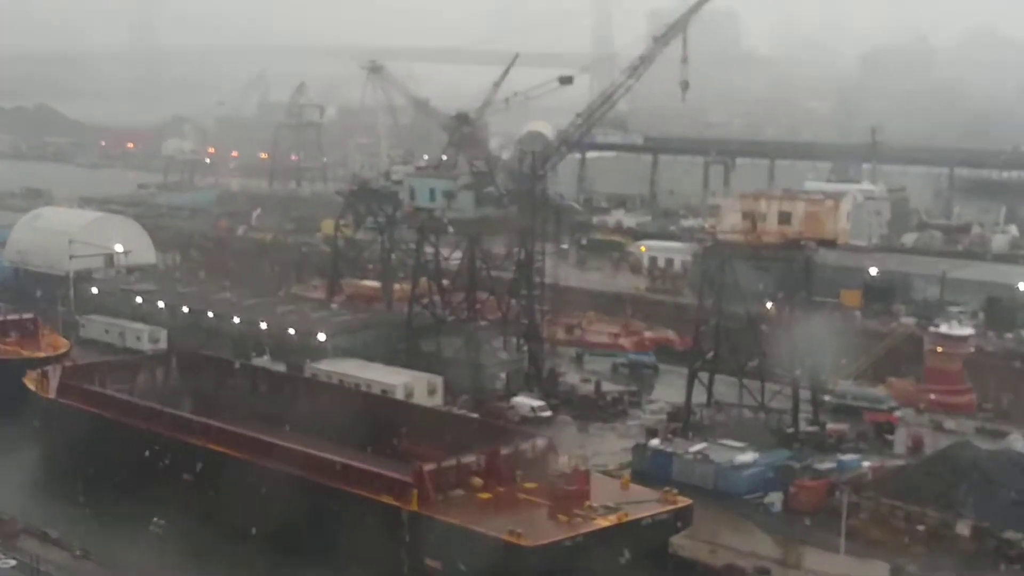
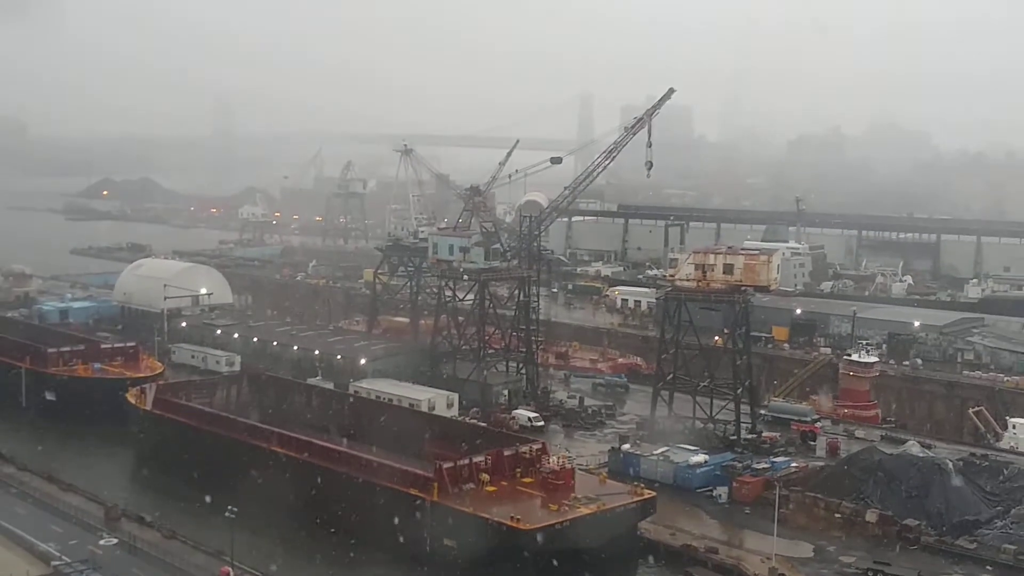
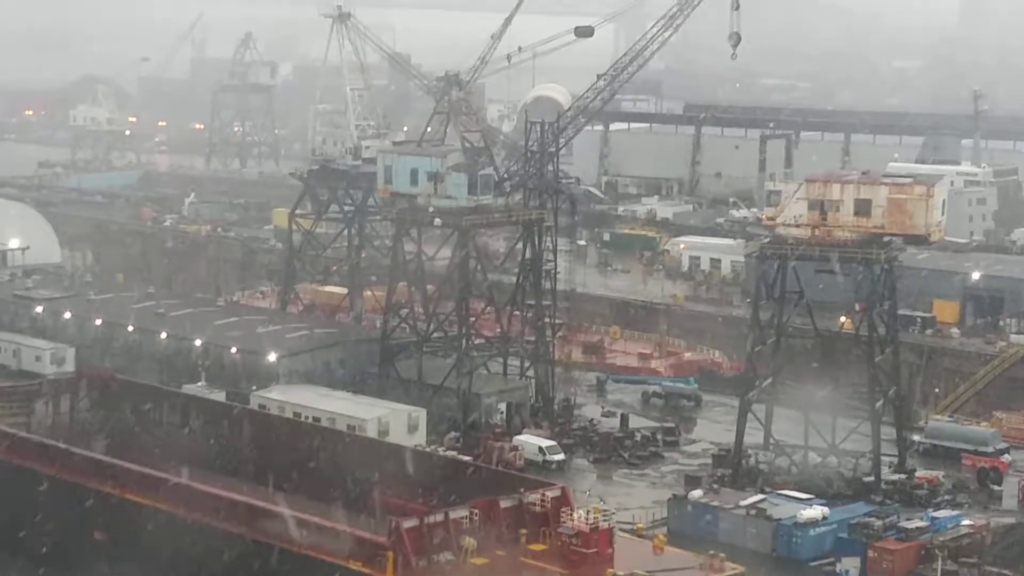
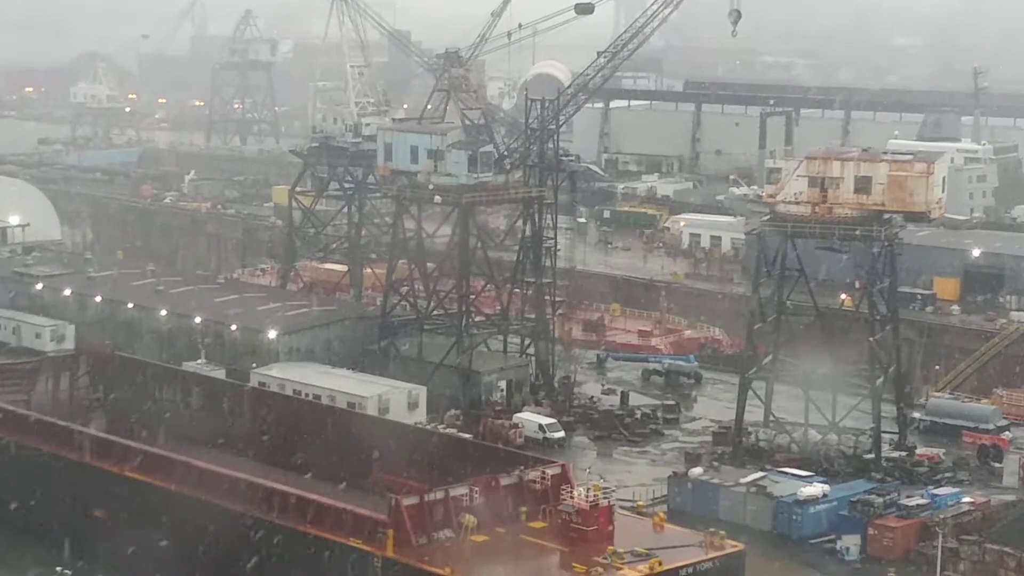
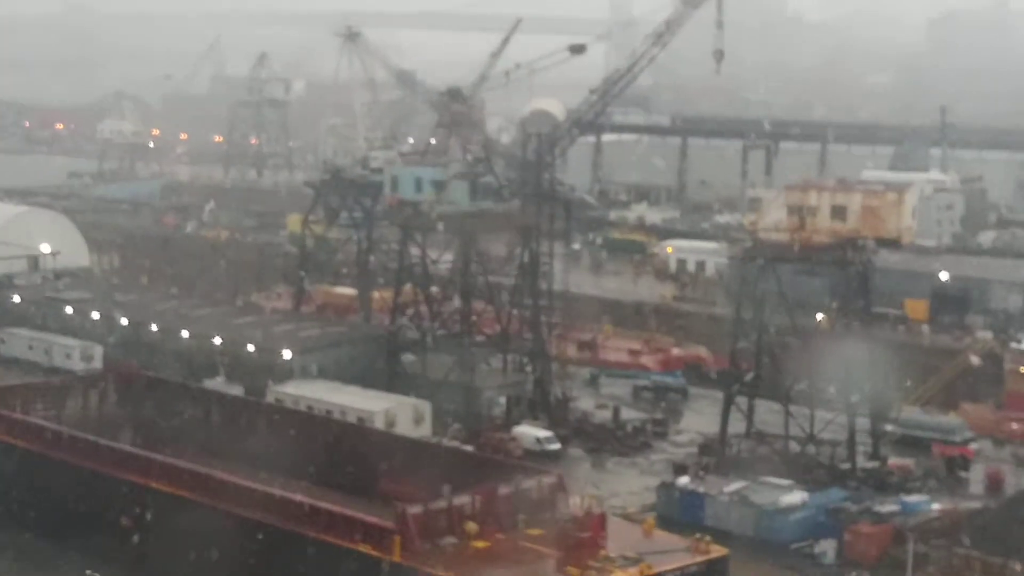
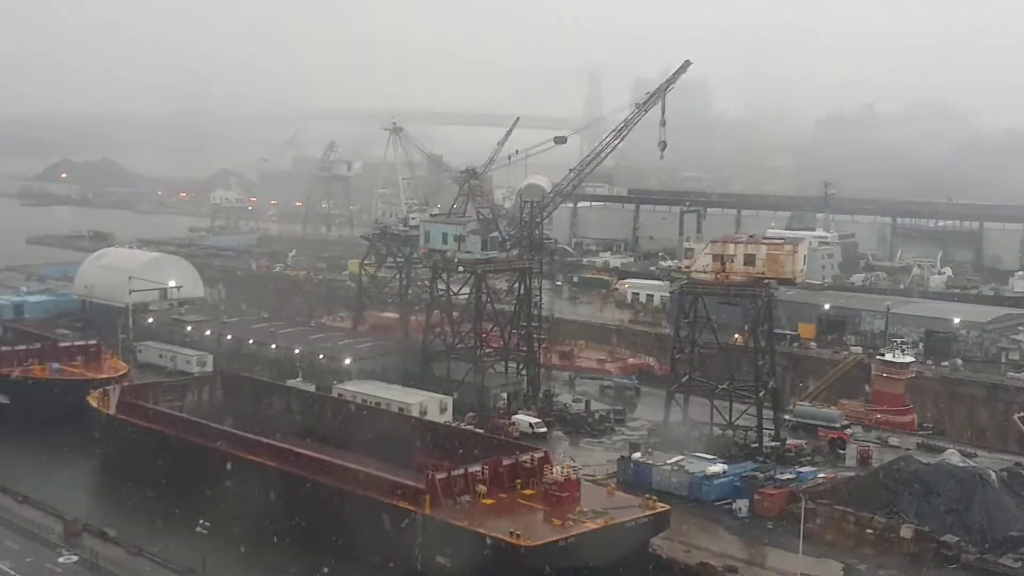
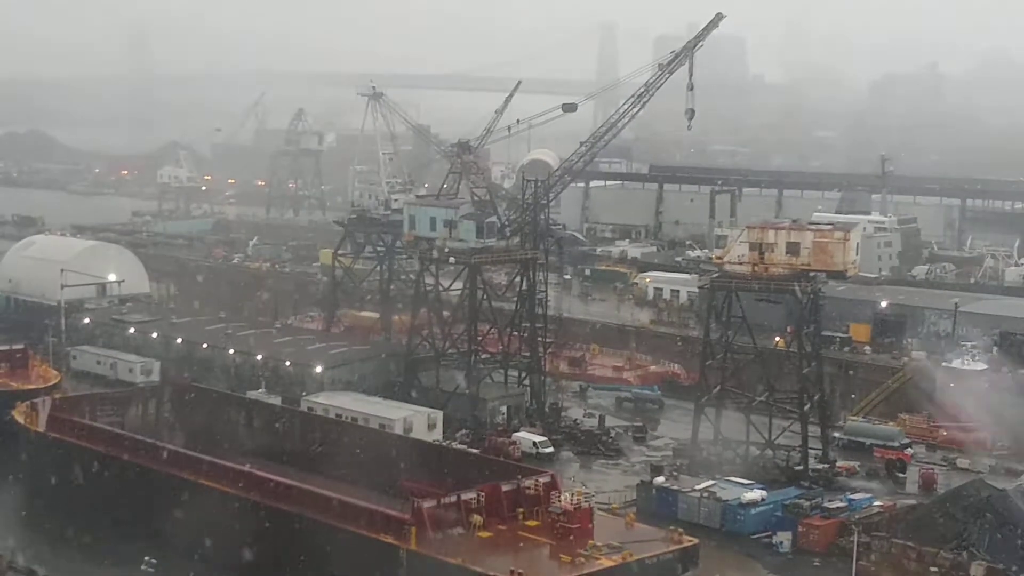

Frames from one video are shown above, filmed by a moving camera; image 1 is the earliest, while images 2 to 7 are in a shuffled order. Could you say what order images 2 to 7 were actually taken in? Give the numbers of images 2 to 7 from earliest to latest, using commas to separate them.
5, 4, 3, 7, 6, 2
